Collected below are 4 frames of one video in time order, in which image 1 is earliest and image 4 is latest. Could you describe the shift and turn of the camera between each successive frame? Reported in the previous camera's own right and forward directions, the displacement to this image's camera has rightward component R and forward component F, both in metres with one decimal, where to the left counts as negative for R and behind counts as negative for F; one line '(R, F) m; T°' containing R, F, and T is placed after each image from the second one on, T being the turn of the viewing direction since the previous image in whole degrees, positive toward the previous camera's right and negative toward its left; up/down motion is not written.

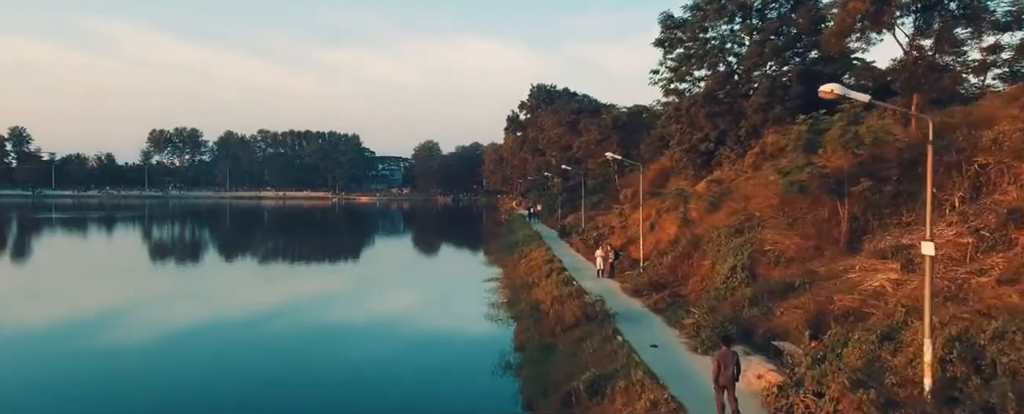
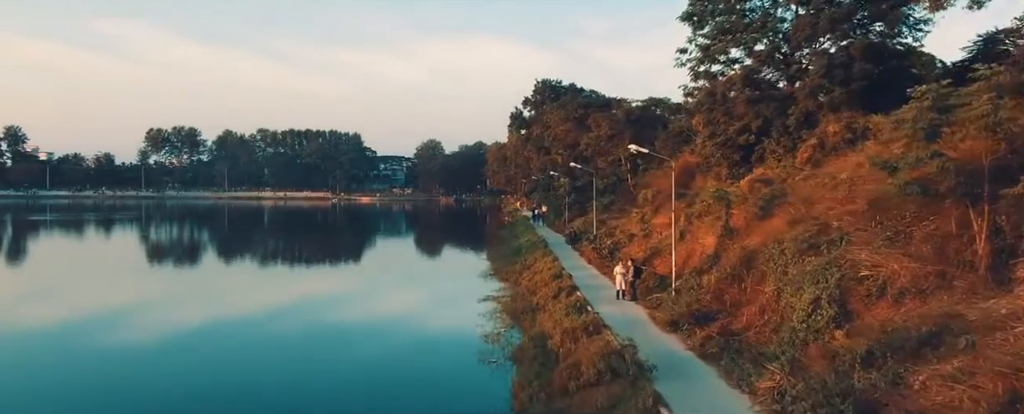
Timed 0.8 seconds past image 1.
(+0.1, +3.6) m; 0°
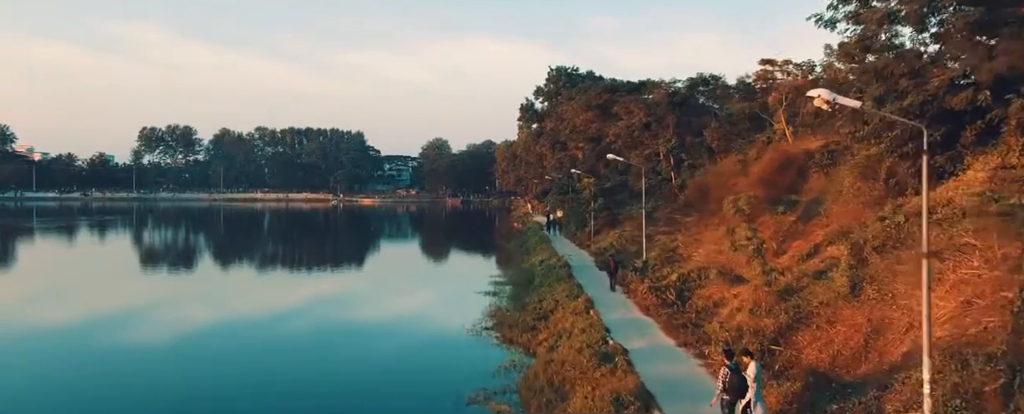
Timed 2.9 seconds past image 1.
(0.0, +8.5) m; -1°
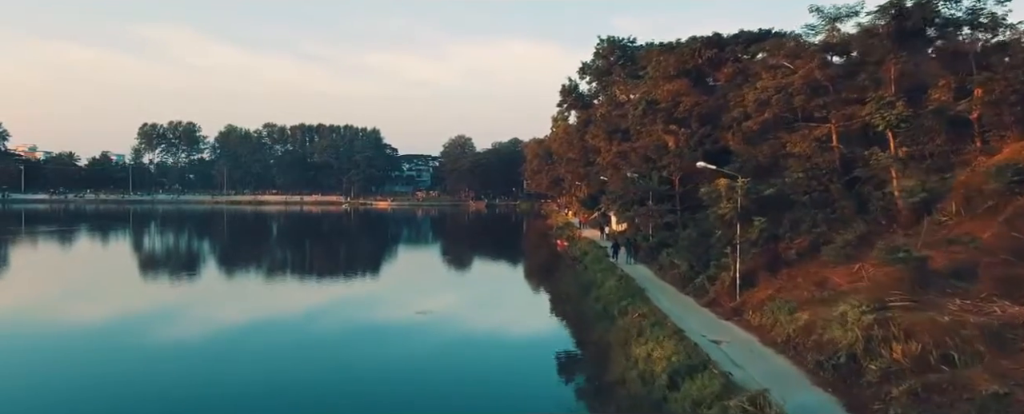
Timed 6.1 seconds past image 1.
(-0.7, +14.2) m; -1°
